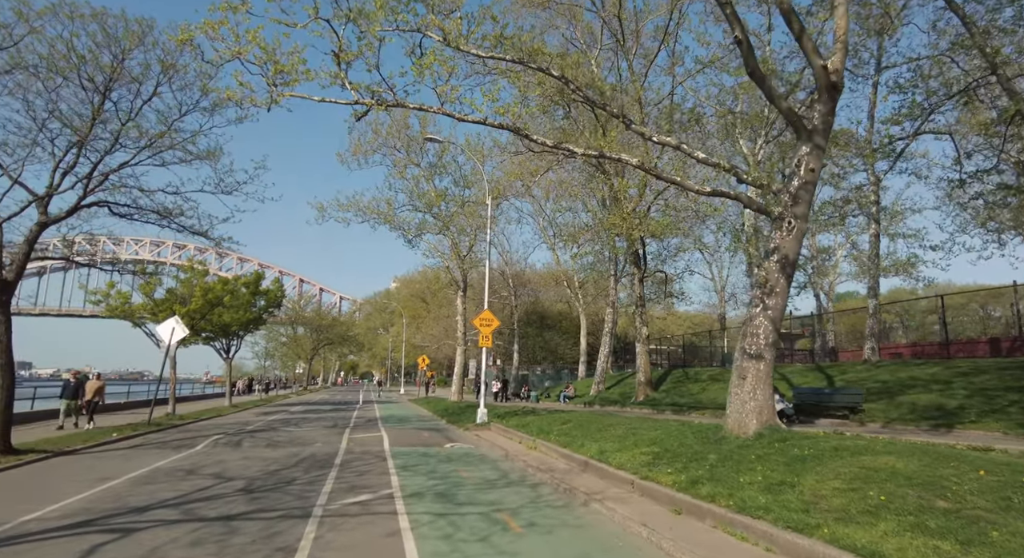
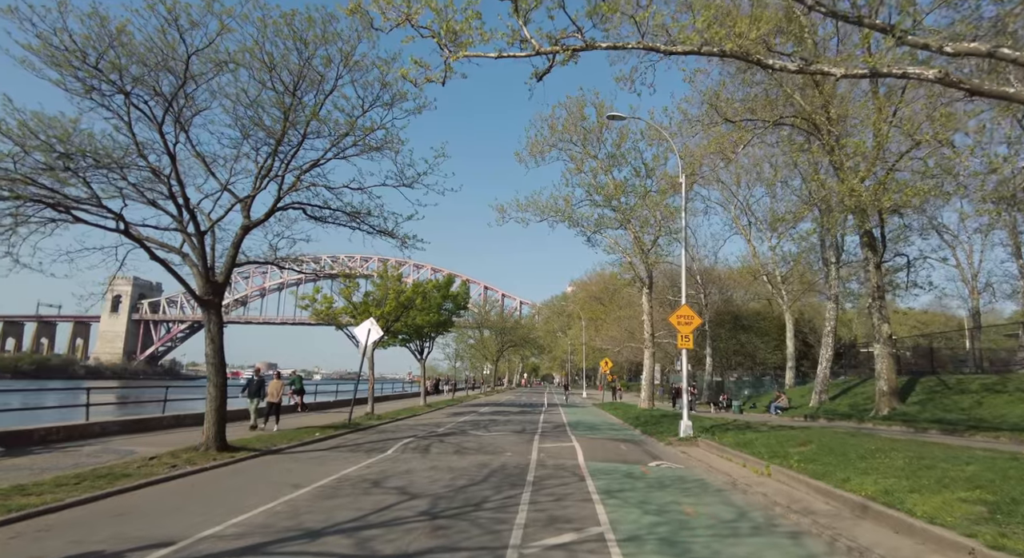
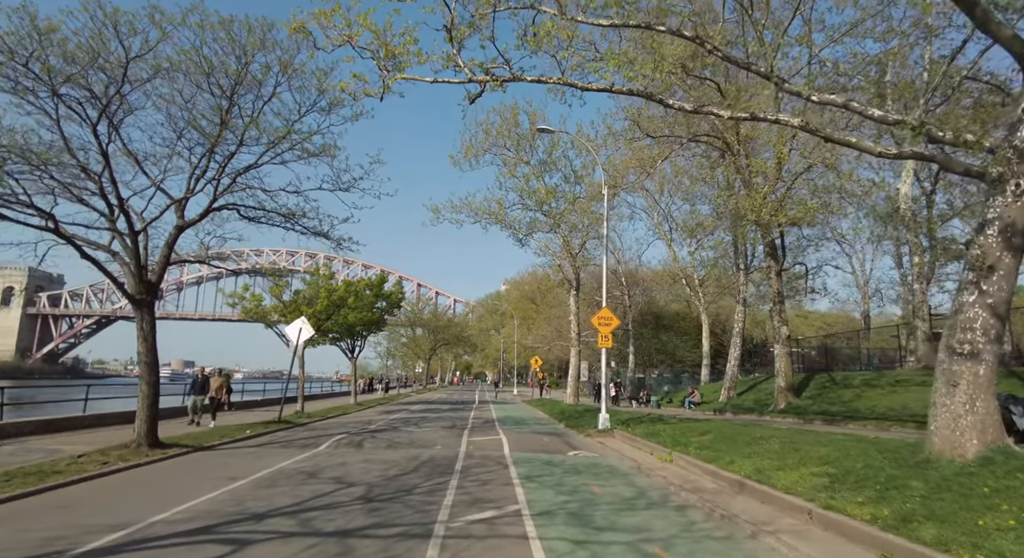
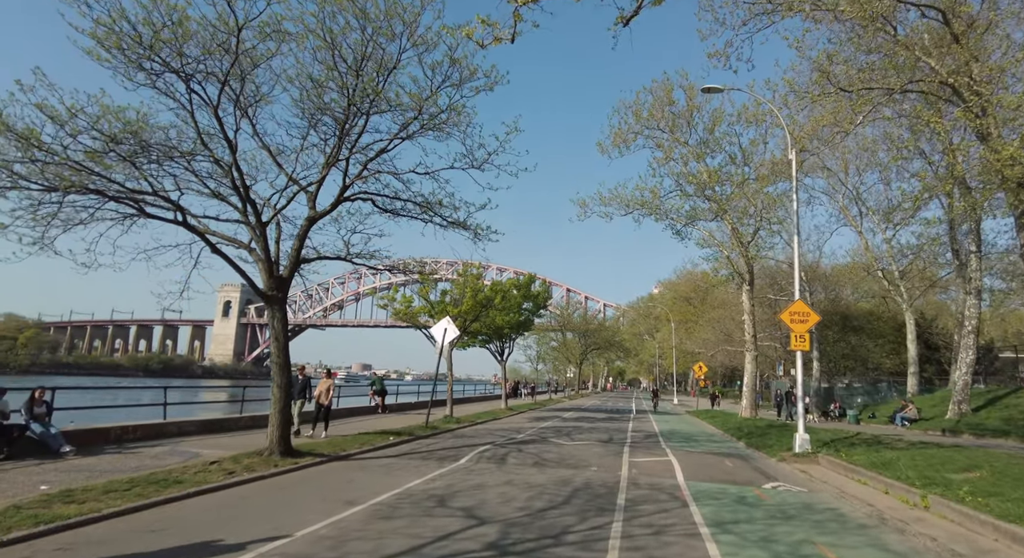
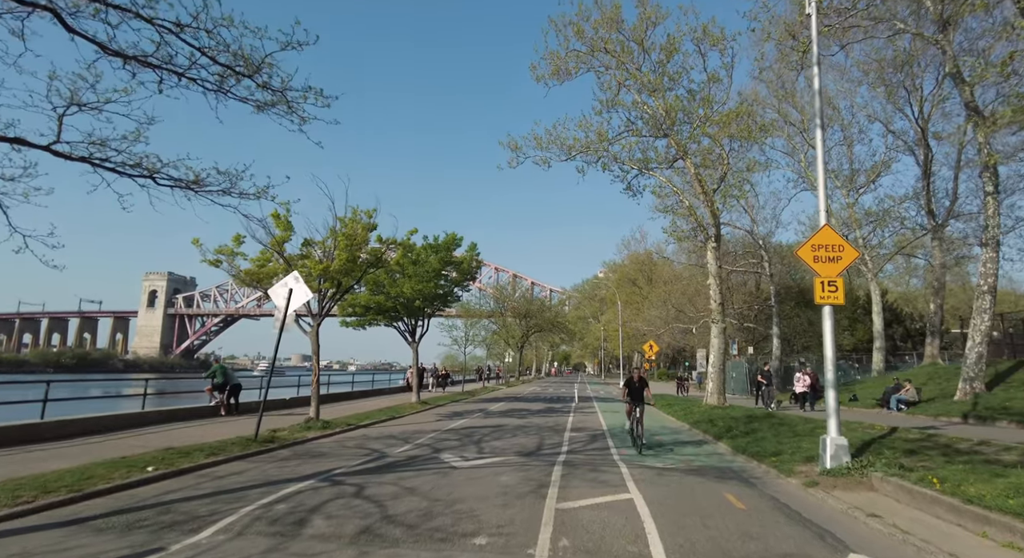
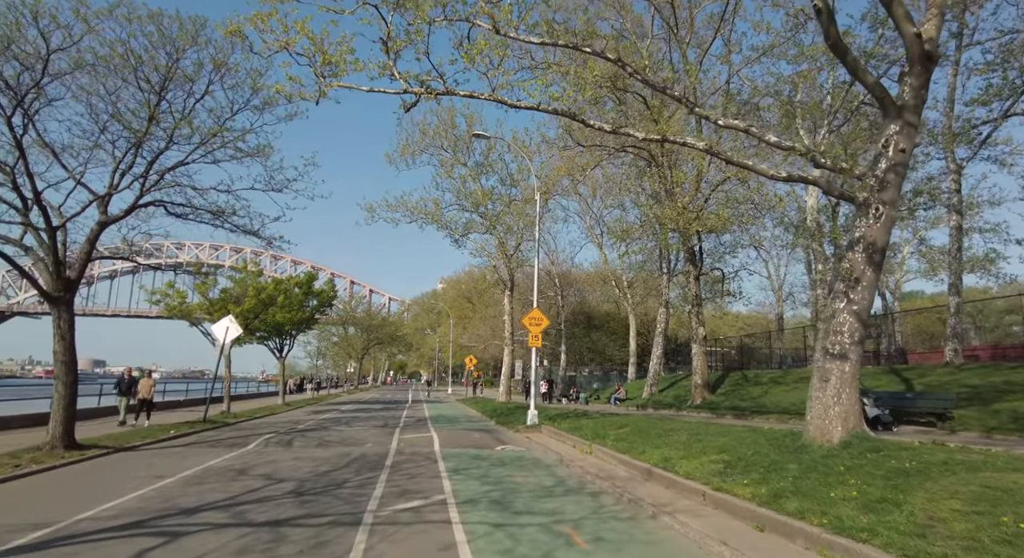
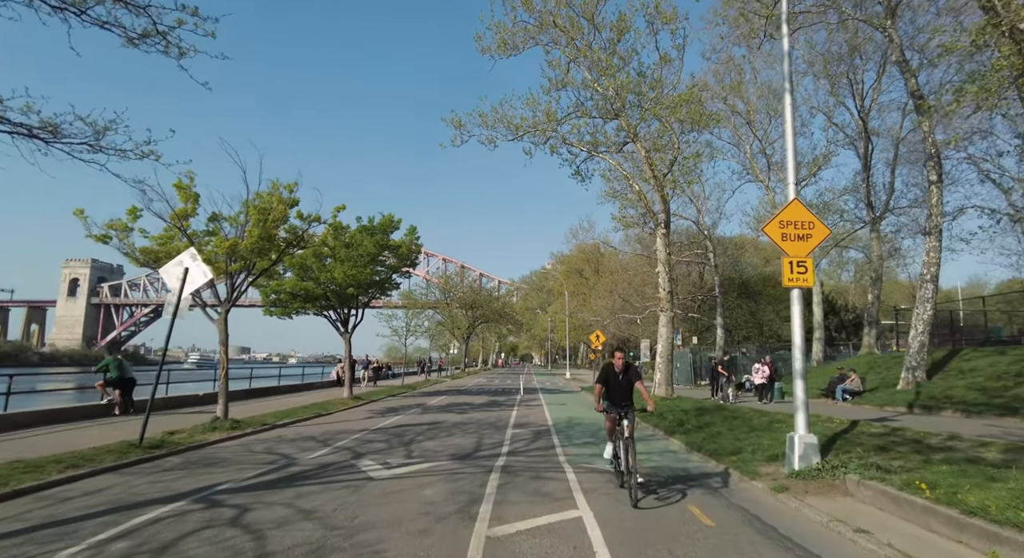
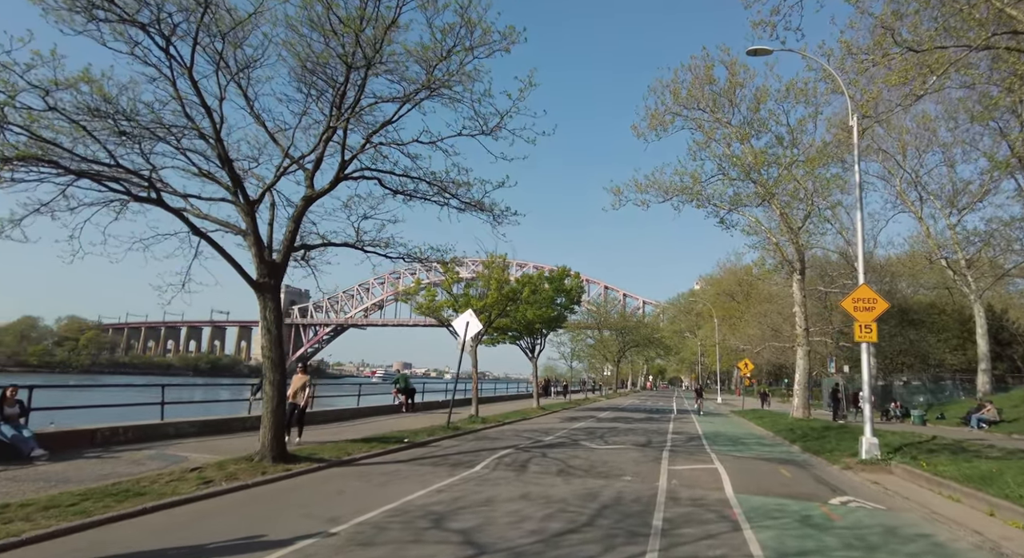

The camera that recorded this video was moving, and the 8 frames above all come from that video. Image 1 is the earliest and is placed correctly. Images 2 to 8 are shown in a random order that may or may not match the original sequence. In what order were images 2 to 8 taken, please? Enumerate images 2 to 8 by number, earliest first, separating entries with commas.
6, 3, 2, 4, 8, 5, 7
